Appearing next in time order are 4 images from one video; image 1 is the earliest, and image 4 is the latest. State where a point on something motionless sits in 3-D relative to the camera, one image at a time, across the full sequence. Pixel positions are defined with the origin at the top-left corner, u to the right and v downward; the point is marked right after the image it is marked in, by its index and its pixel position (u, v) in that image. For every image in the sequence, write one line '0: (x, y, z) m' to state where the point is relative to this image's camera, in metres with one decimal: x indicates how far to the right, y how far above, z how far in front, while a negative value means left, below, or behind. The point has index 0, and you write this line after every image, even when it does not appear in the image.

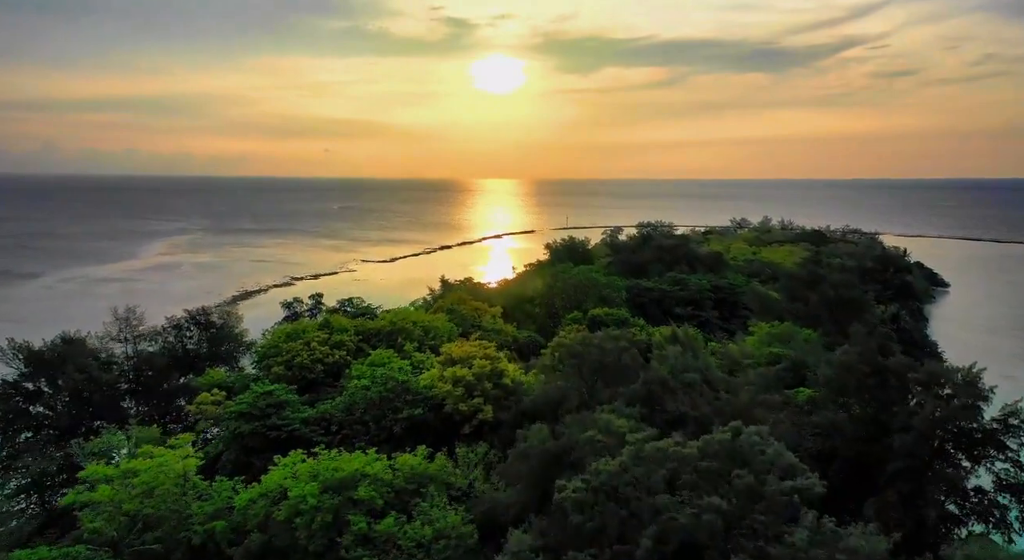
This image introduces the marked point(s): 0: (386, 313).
0: (-3.6, -1.0, +17.9) m
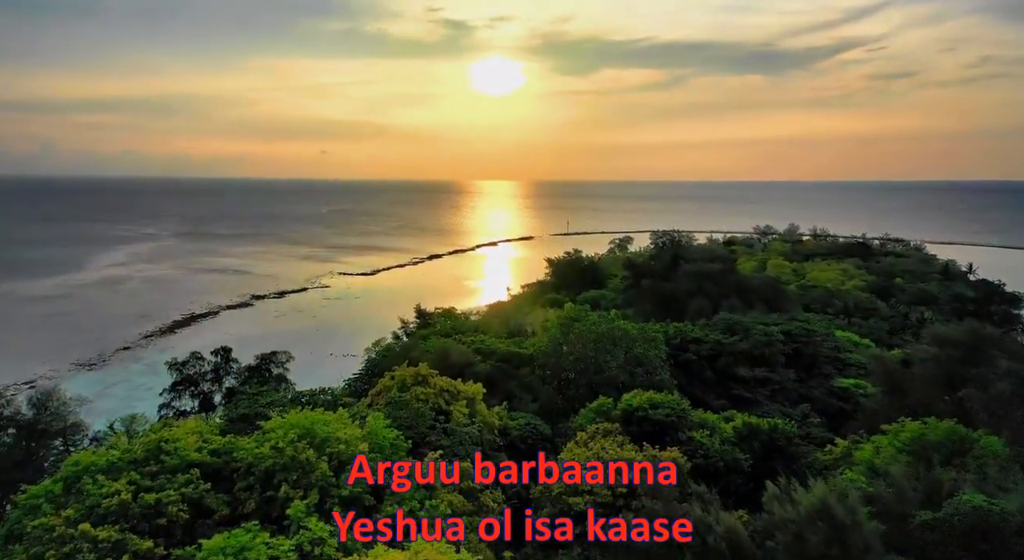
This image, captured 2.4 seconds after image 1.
0: (-3.8, -2.3, +10.4) m
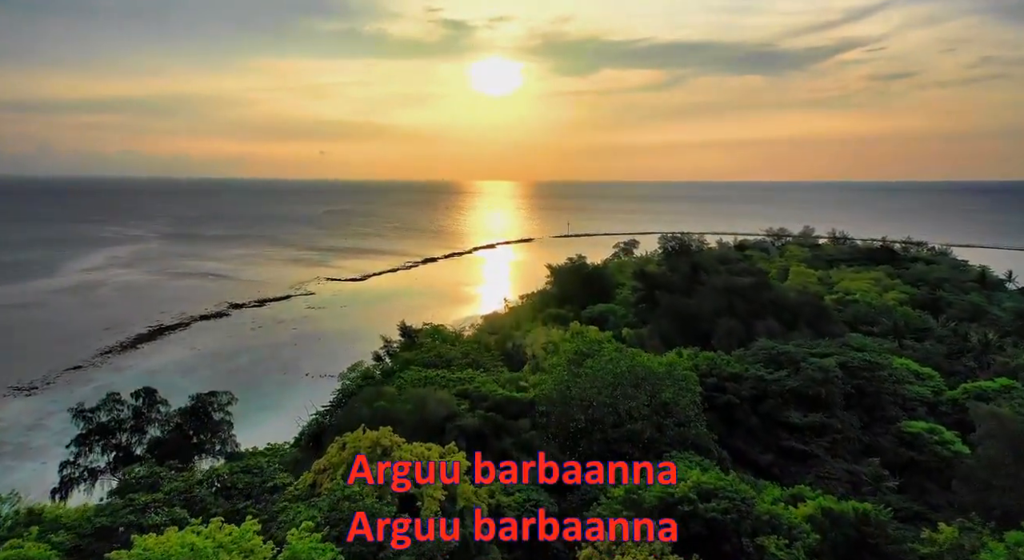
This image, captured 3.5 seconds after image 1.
0: (-3.9, -2.8, +6.9) m
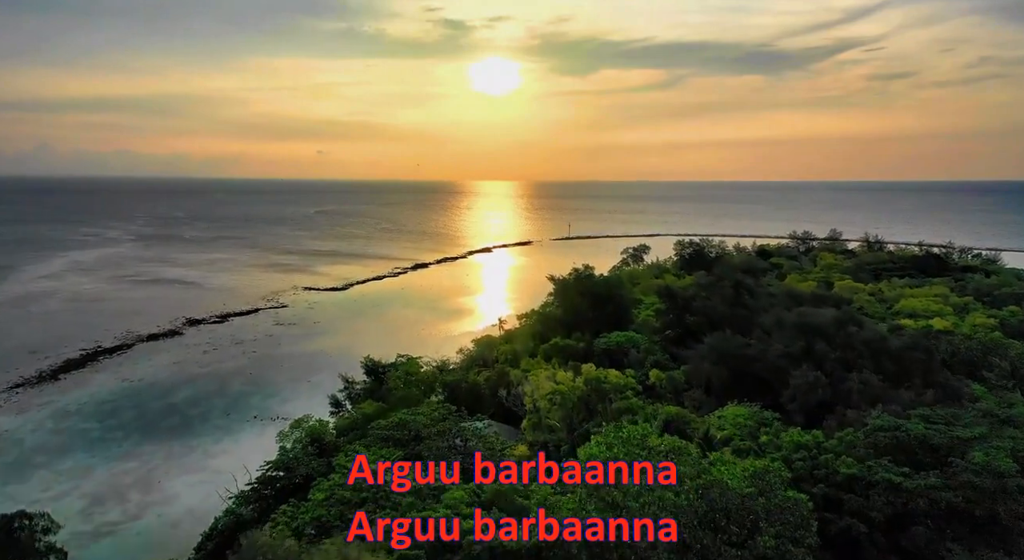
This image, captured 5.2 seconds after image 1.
0: (-4.1, -3.6, +1.5) m
